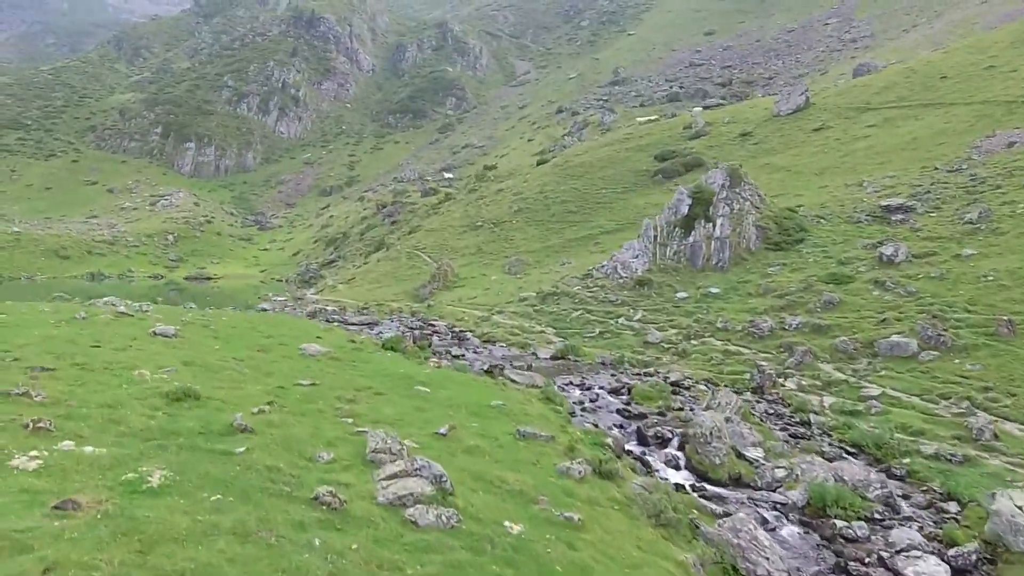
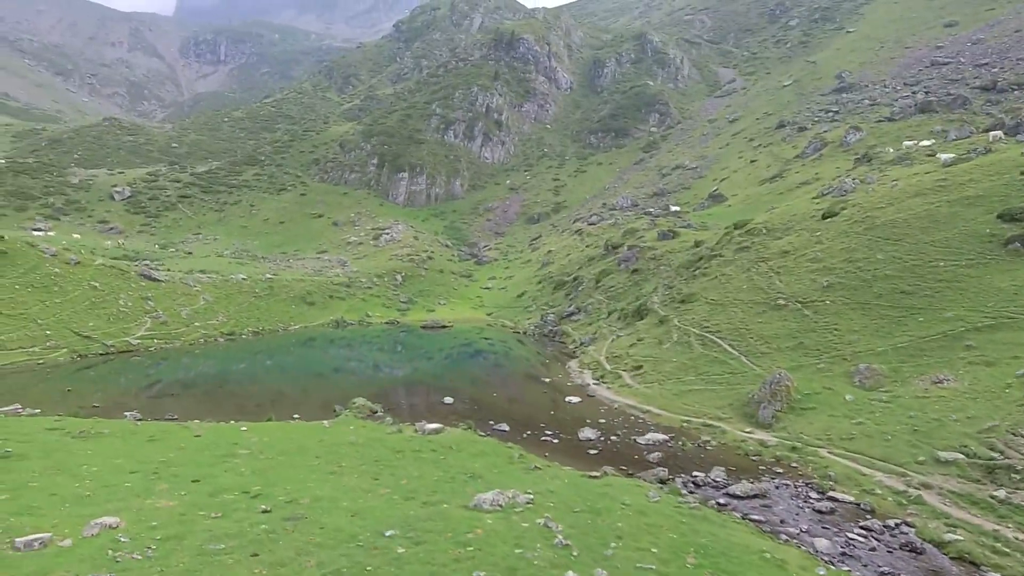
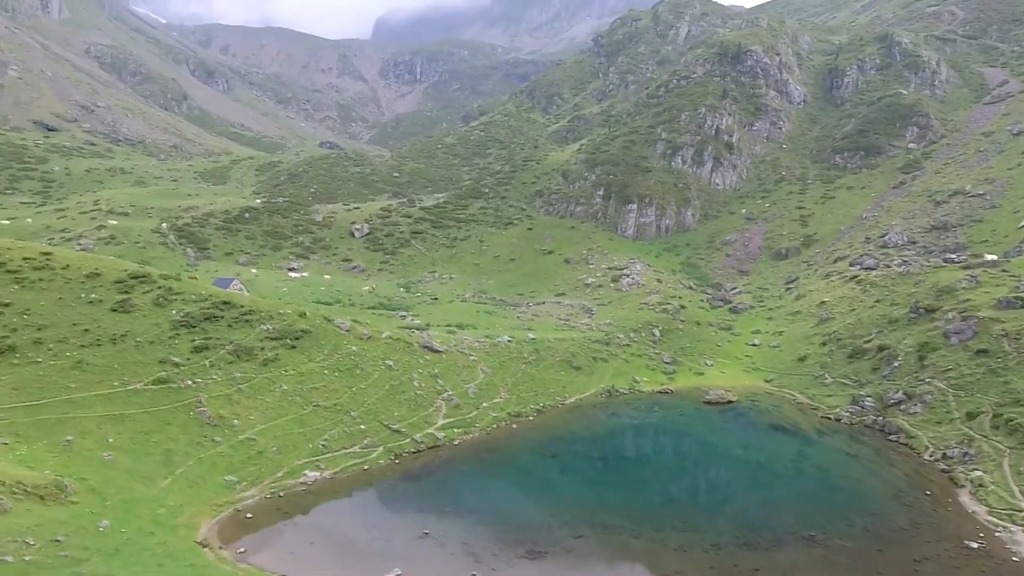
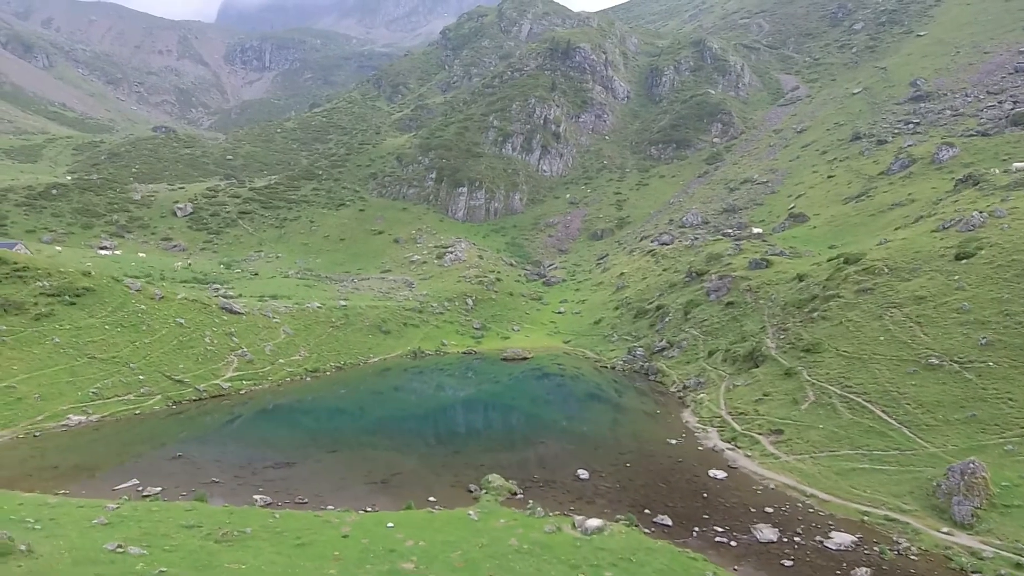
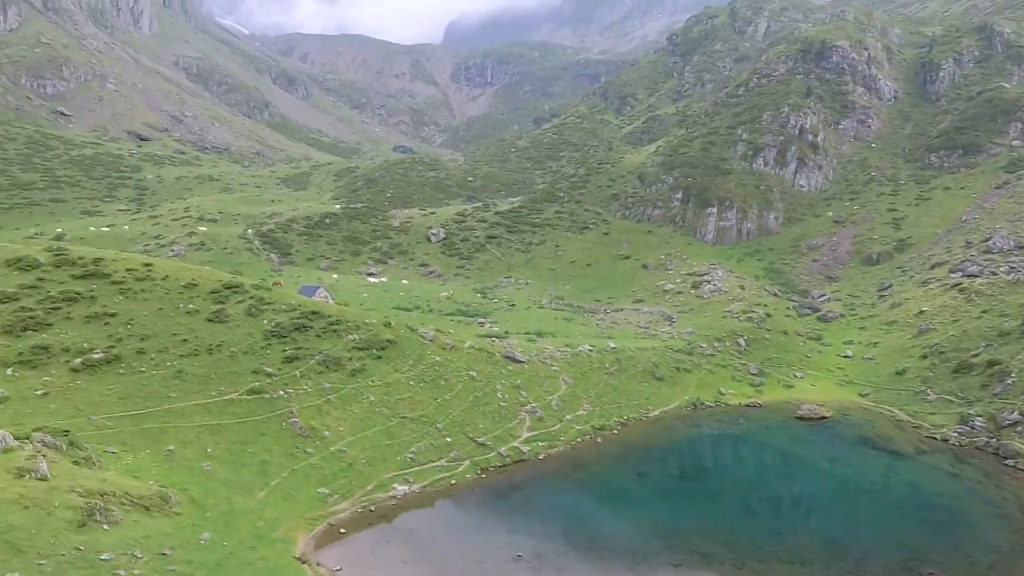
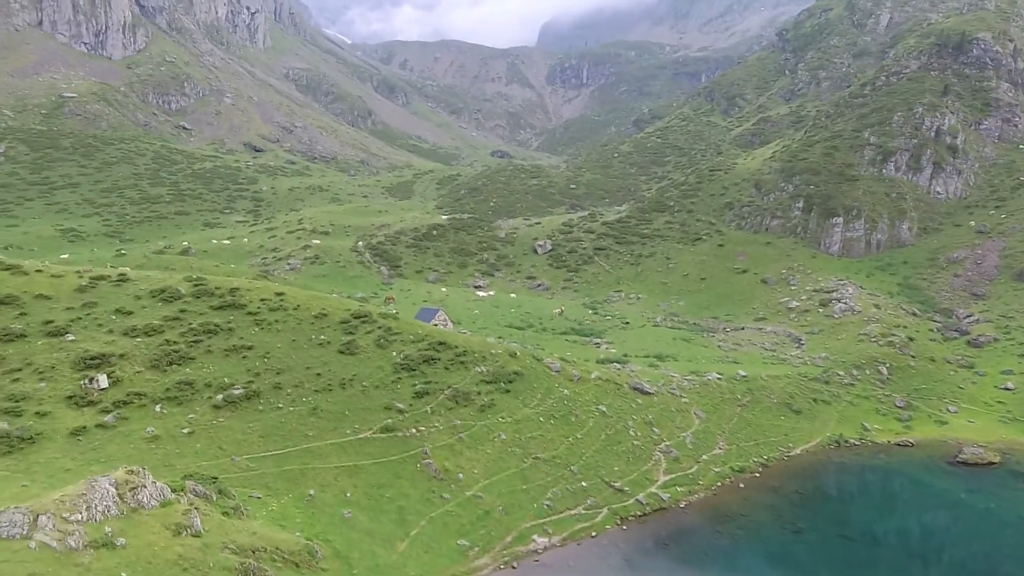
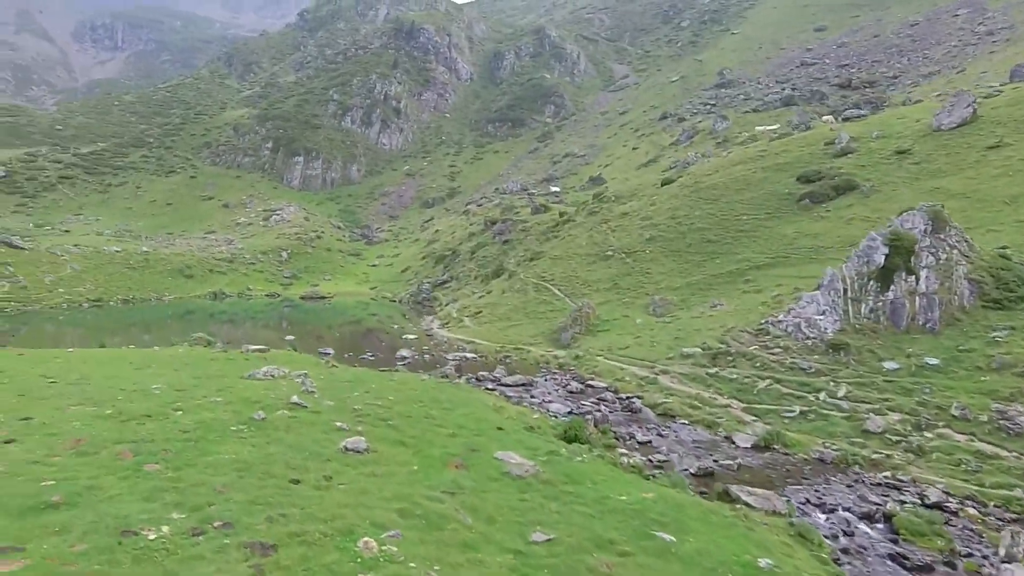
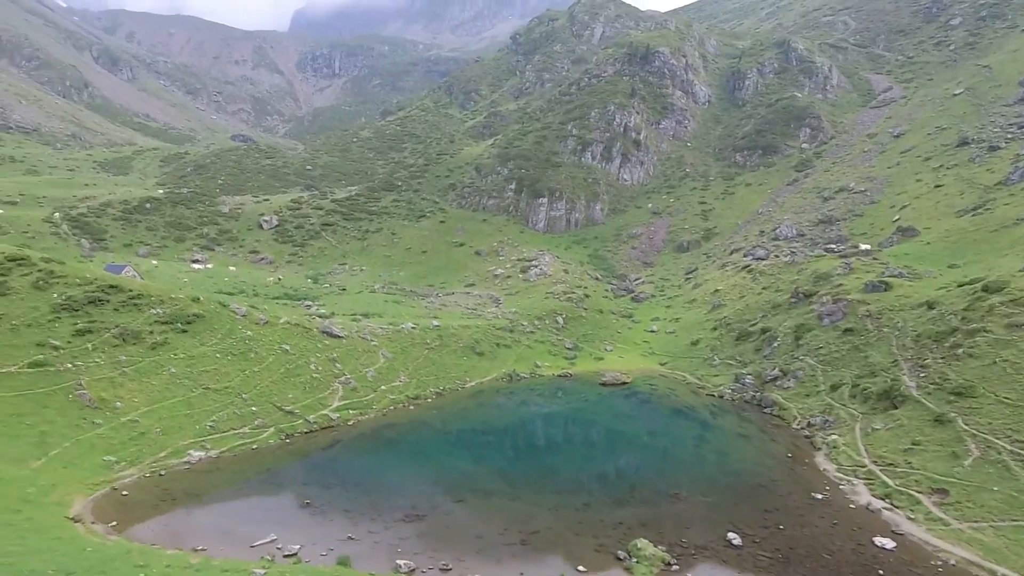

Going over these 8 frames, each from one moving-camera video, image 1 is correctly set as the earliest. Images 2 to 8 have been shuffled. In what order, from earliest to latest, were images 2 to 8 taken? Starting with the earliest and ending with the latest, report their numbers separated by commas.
7, 2, 4, 8, 3, 5, 6
